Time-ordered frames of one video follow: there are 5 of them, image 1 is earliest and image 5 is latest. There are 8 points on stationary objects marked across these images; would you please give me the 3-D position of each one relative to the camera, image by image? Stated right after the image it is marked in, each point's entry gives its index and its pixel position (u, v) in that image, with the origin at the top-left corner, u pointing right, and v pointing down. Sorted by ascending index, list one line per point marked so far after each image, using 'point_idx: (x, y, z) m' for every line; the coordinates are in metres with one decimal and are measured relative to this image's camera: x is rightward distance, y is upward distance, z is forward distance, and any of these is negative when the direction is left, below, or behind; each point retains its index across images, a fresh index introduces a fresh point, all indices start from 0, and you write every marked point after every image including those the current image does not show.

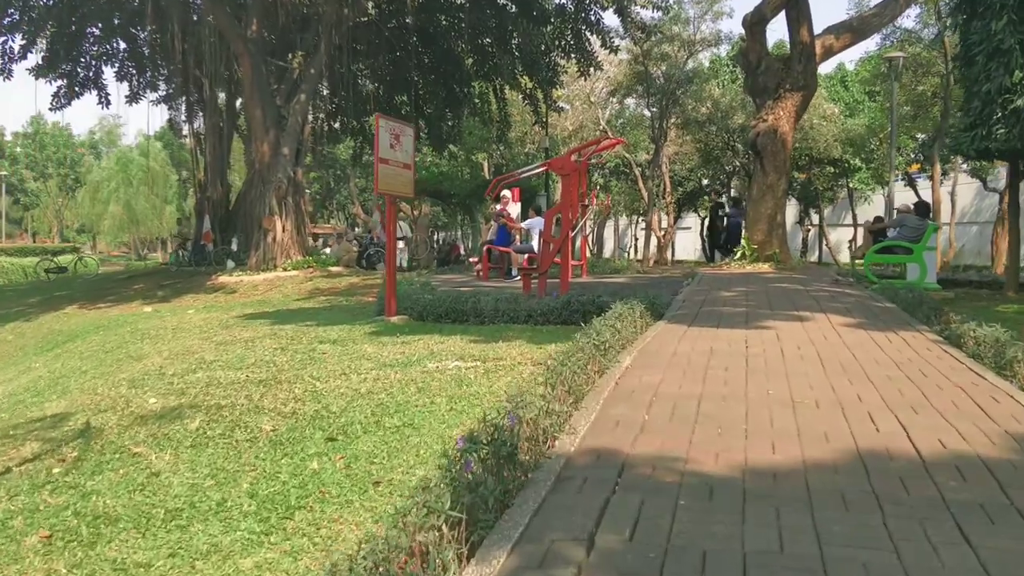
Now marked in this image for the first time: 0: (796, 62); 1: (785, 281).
0: (+4.3, +3.5, +17.1) m
1: (+3.1, +0.1, +12.8) m
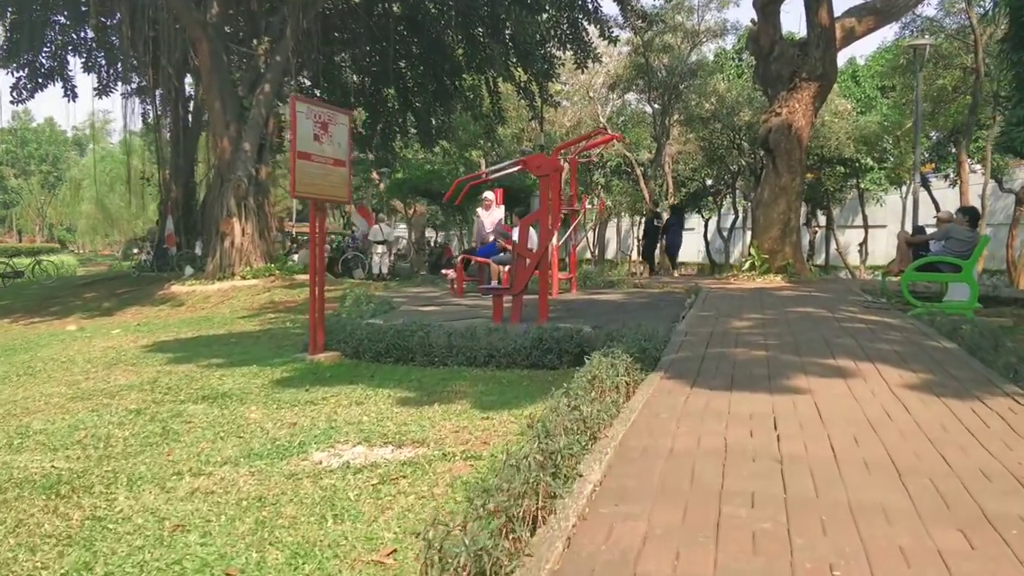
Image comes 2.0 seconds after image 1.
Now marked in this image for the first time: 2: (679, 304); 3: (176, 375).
0: (+4.1, +3.2, +15.0) m
1: (+2.8, -0.1, +10.7) m
2: (+1.7, -0.2, +11.4) m
3: (-2.2, -0.6, +7.4) m
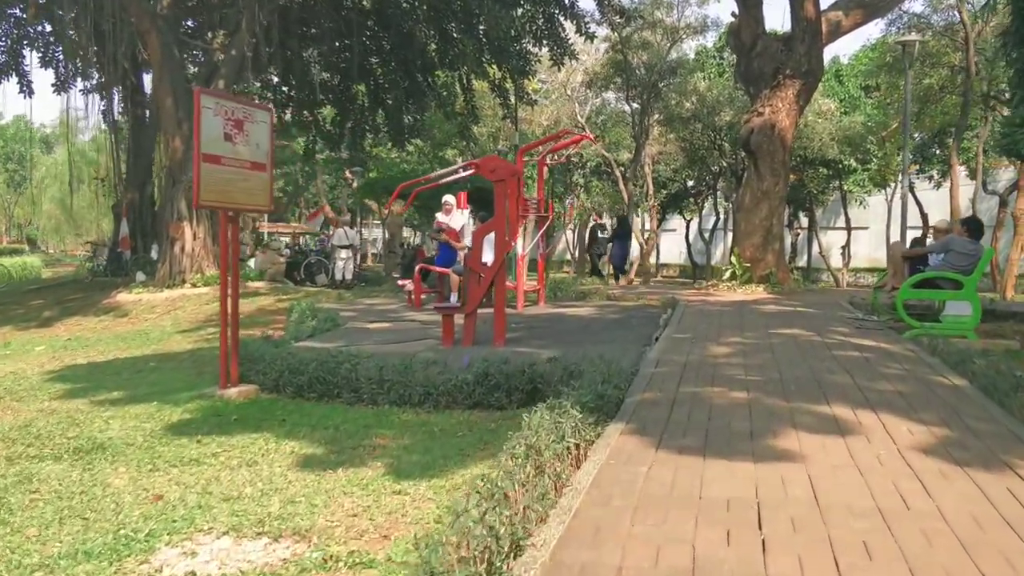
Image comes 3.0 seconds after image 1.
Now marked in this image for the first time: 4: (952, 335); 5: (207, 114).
0: (+3.6, +3.1, +14.0) m
1: (+2.4, -0.3, +9.7) m
2: (+1.3, -0.3, +10.3) m
3: (-2.6, -0.7, +6.3) m
4: (+3.4, -0.4, +8.8) m
5: (-1.8, +1.0, +6.6) m
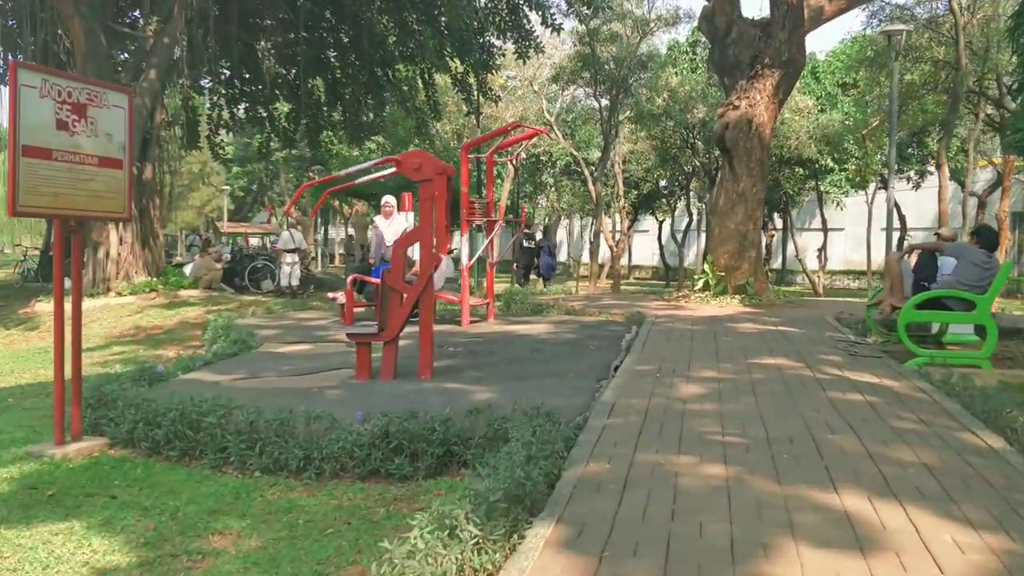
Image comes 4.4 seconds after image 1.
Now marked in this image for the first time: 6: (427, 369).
0: (+3.0, +3.0, +12.7) m
1: (+1.9, -0.4, +8.4) m
2: (+0.8, -0.4, +8.9) m
3: (-3.0, -0.9, +4.8) m
4: (+2.9, -0.5, +7.4) m
5: (-2.2, +0.9, +5.1) m
6: (-0.5, -0.5, +7.0) m
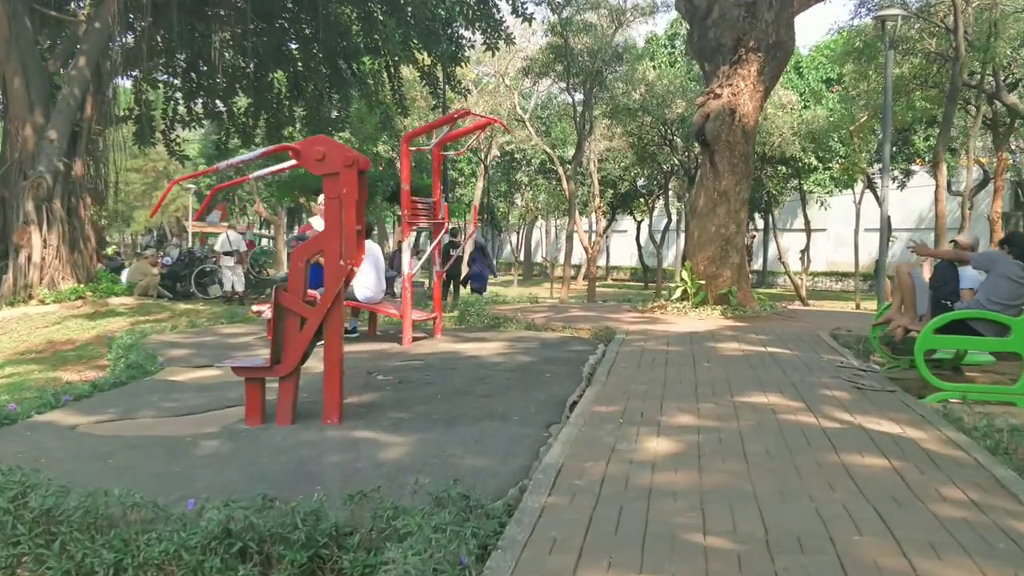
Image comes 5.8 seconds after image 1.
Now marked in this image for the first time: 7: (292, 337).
0: (+2.6, +2.8, +11.3) m
1: (+1.6, -0.5, +7.0) m
2: (+0.4, -0.6, +7.6) m
3: (-3.3, -1.0, +3.4) m
4: (+2.6, -0.6, +6.1) m
5: (-2.5, +0.8, +3.7) m
6: (-0.9, -0.6, +5.6) m
7: (-1.1, -0.2, +5.6) m
